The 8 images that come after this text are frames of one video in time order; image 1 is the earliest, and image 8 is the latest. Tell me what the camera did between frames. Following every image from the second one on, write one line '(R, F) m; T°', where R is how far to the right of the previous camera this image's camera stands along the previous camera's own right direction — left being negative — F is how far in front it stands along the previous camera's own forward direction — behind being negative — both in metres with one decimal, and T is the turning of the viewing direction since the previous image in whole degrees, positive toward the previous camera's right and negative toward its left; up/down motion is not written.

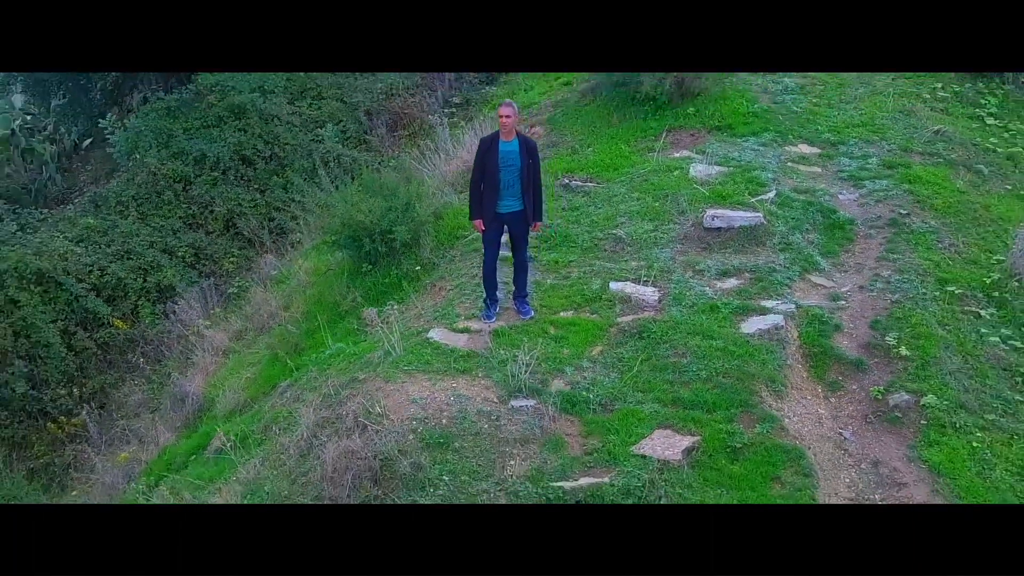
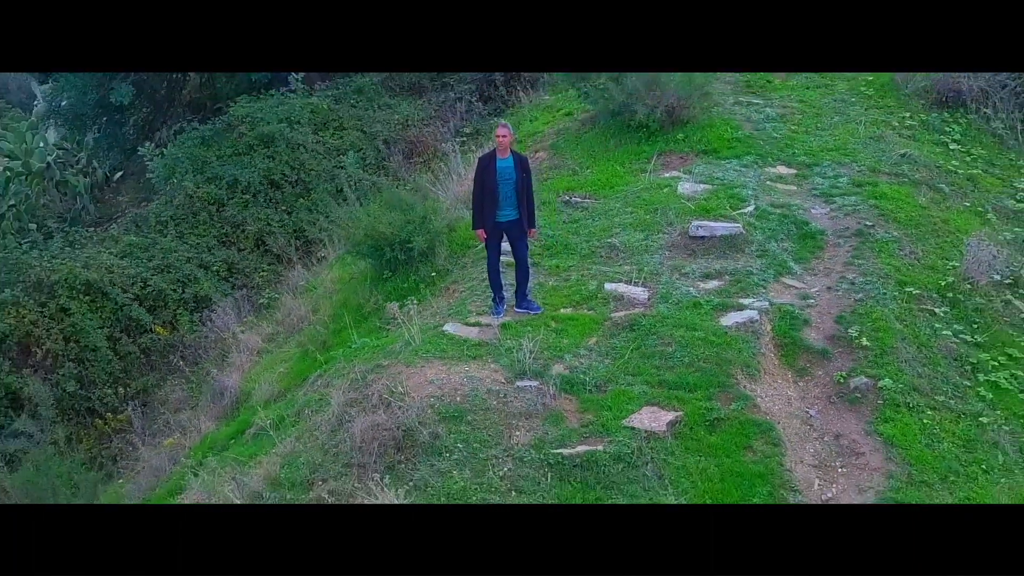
(0.0, -0.6) m; 0°
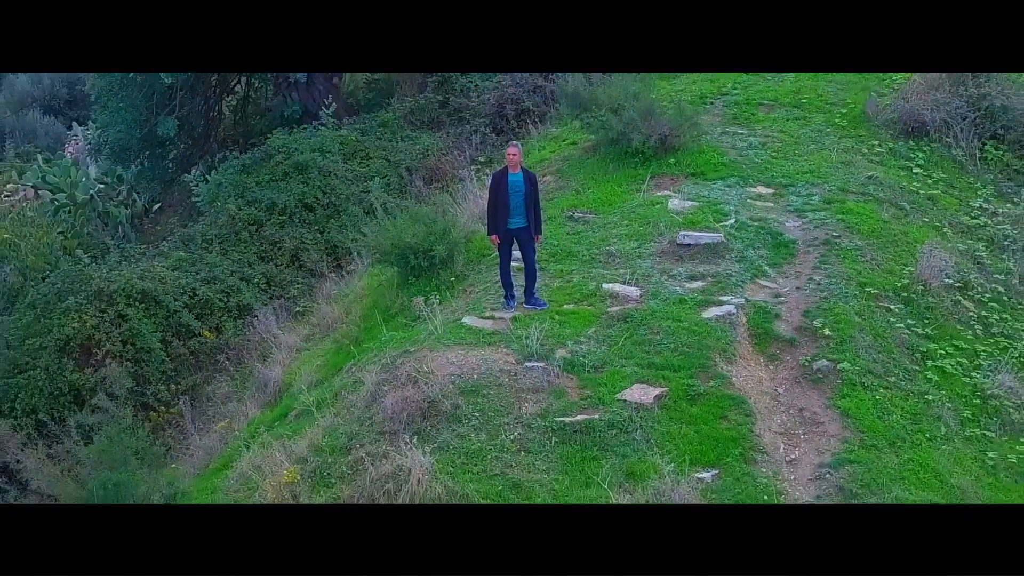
(0.0, -0.8) m; 0°
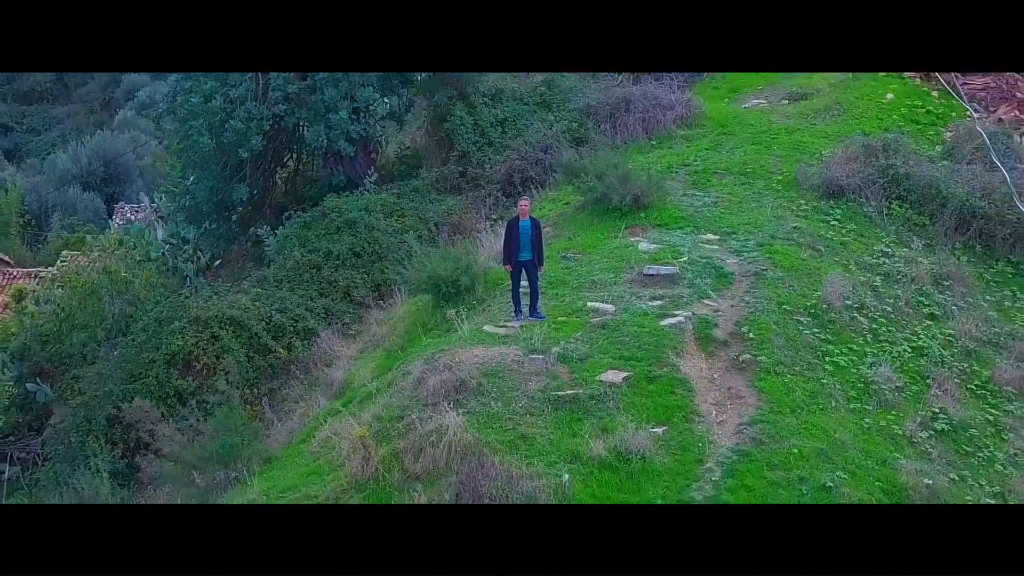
(0.0, -2.0) m; 0°
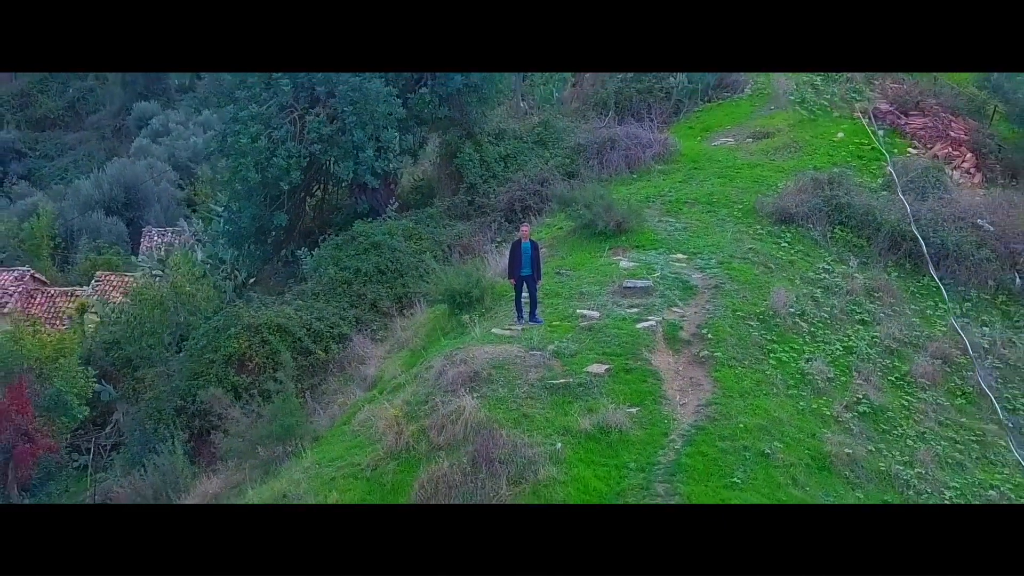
(0.0, -1.8) m; 0°
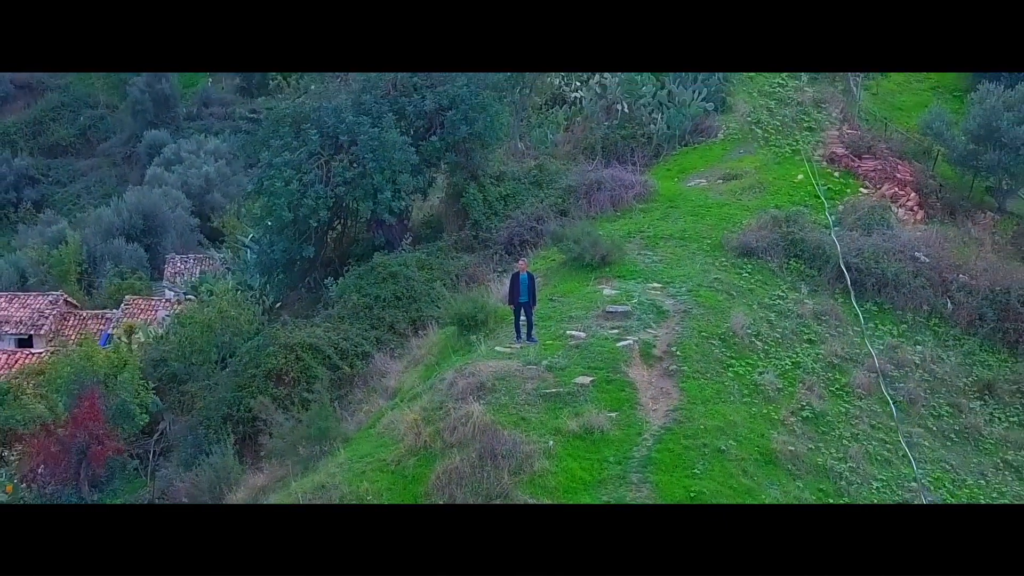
(0.0, -1.8) m; 0°
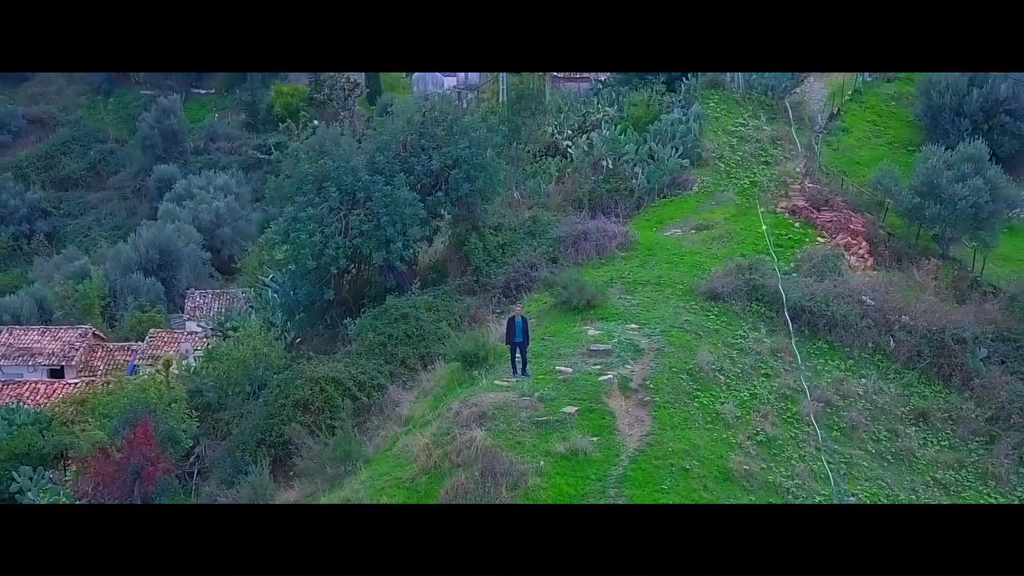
(0.0, -1.9) m; 0°
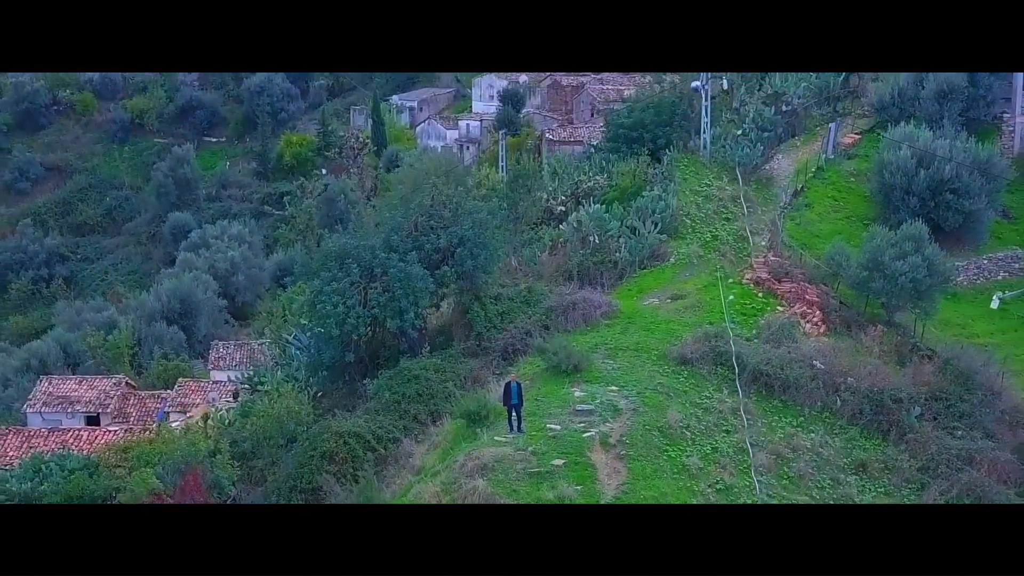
(0.0, -2.4) m; 0°
